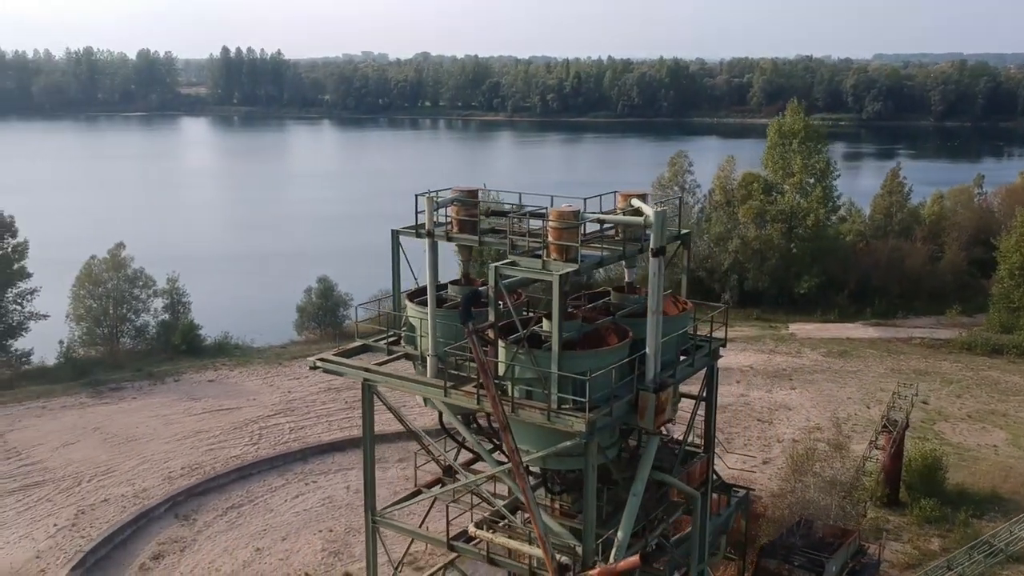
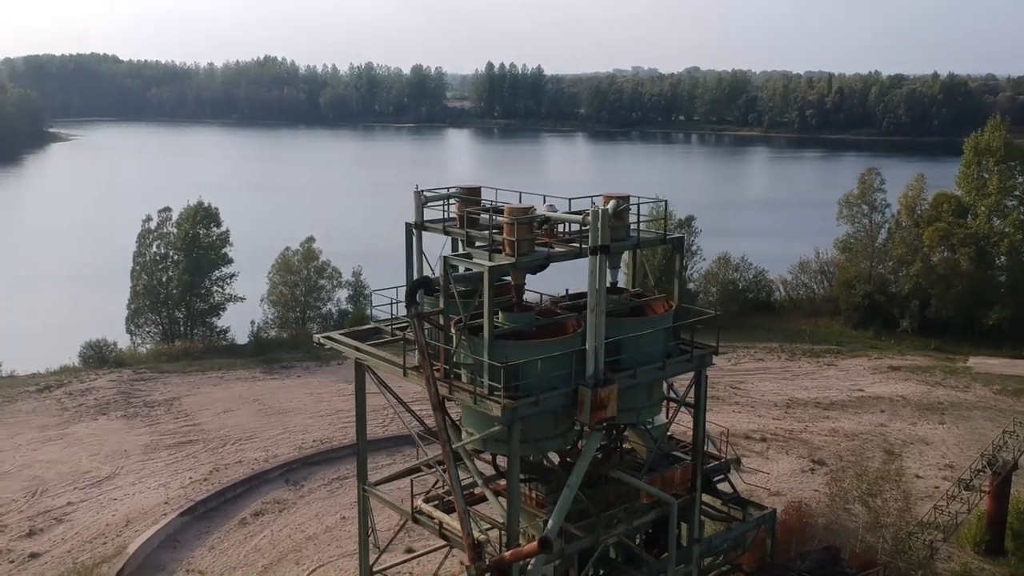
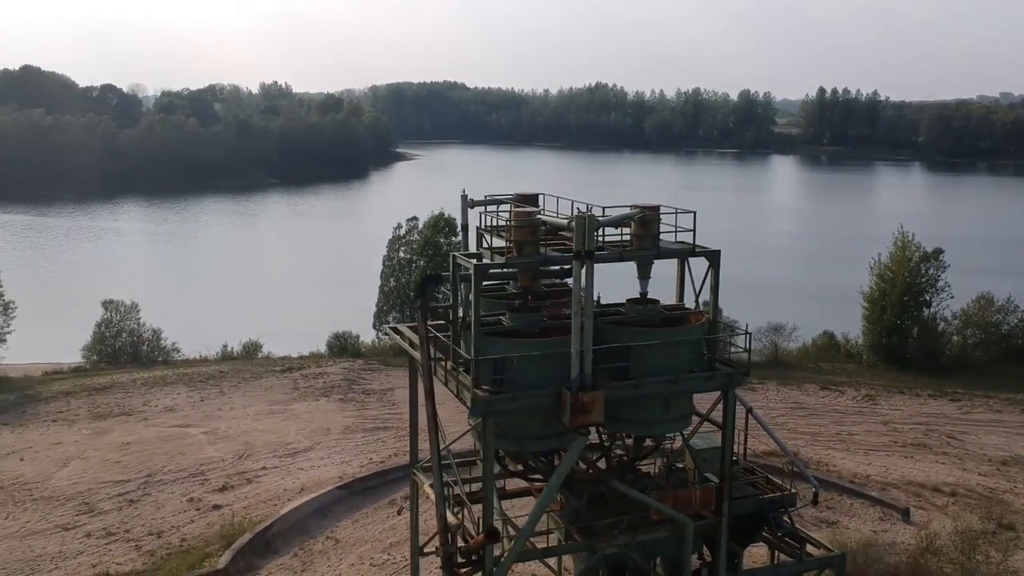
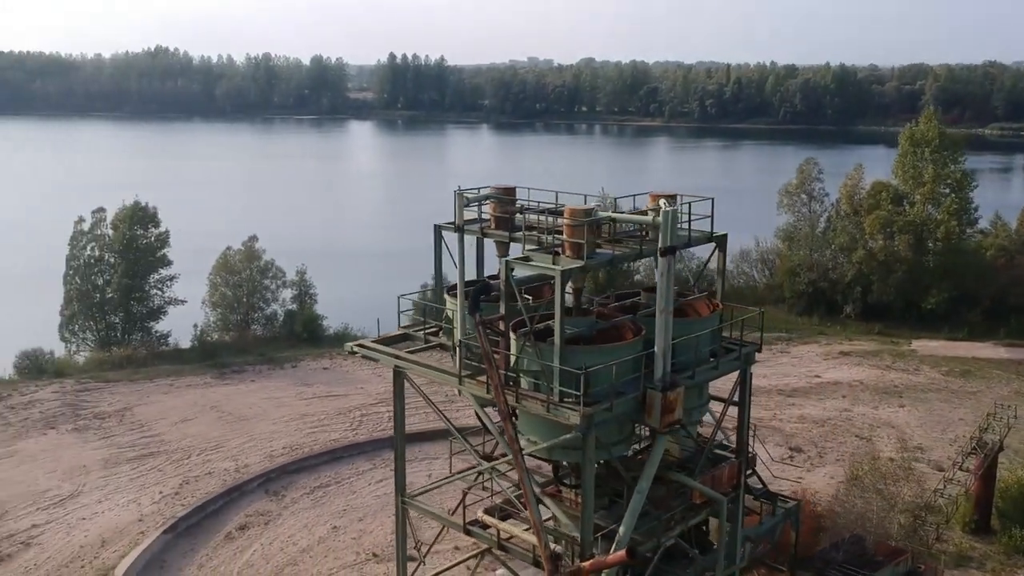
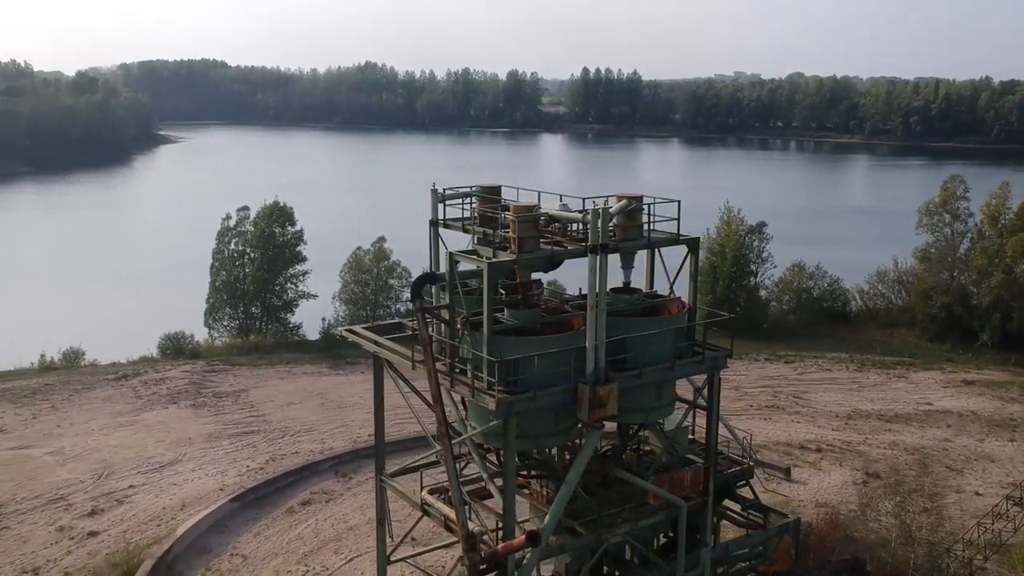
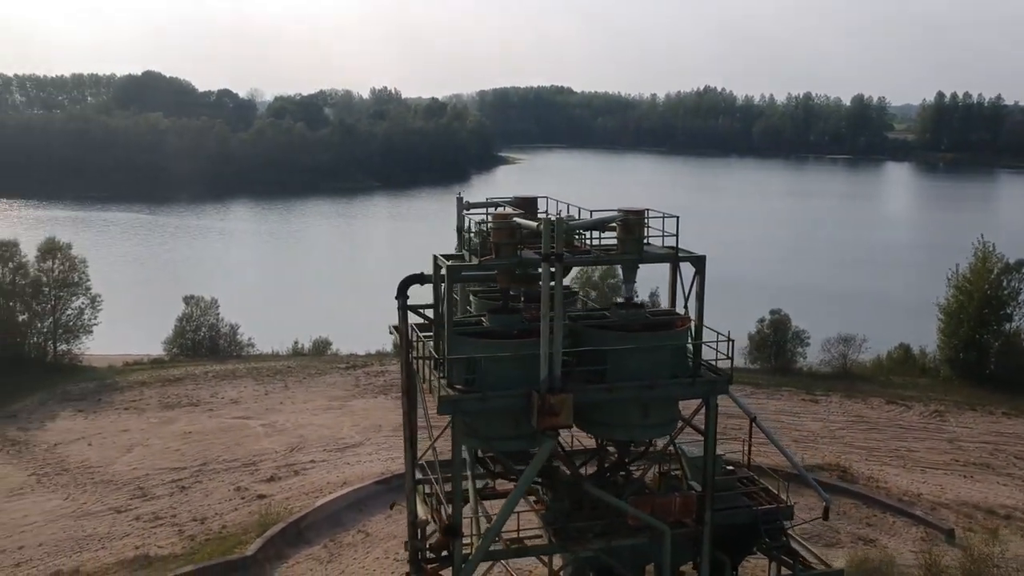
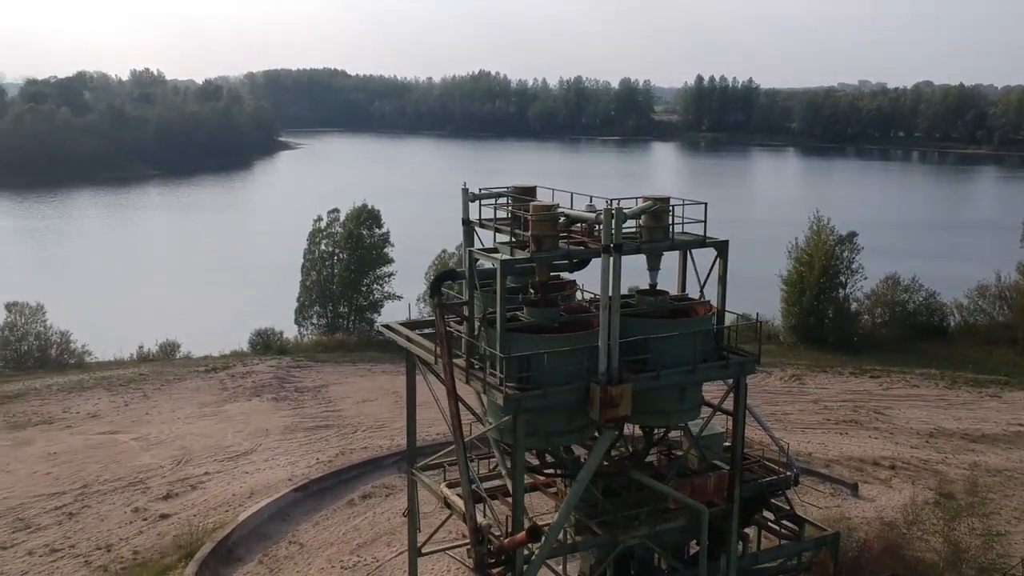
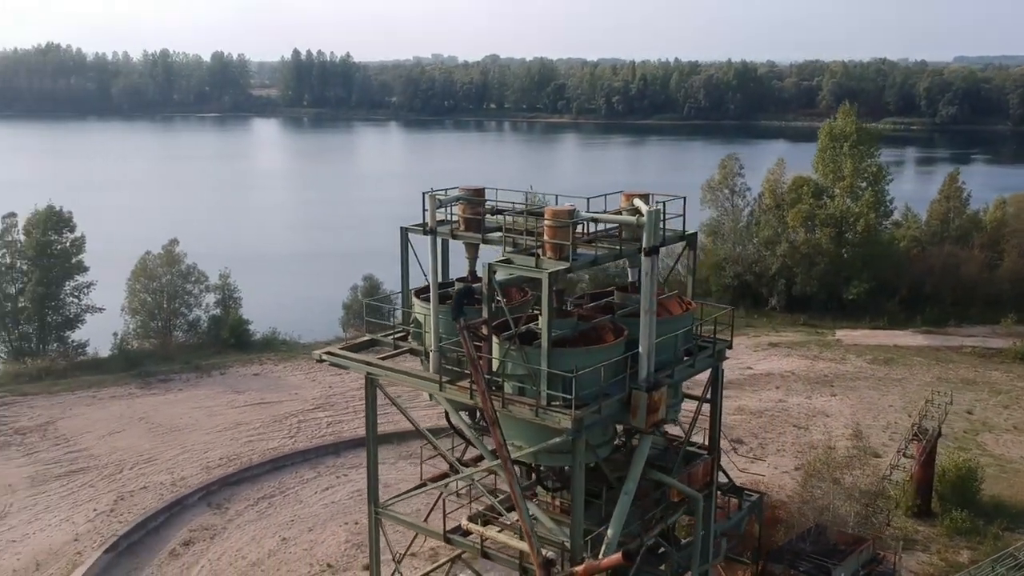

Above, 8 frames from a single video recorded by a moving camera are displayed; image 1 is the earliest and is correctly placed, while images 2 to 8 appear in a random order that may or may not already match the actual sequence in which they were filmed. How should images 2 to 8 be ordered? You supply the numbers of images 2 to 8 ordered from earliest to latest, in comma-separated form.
8, 4, 2, 5, 7, 3, 6
